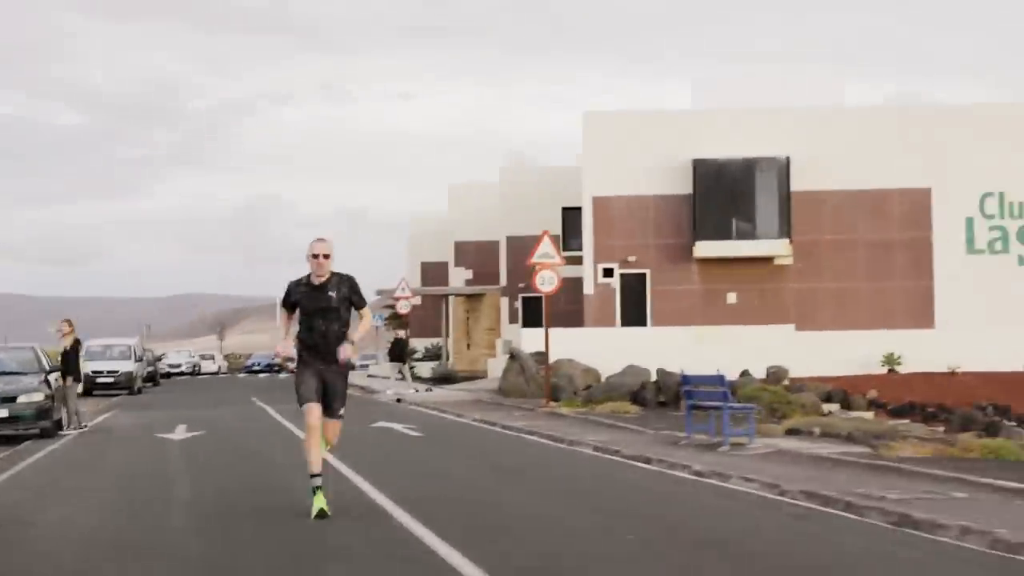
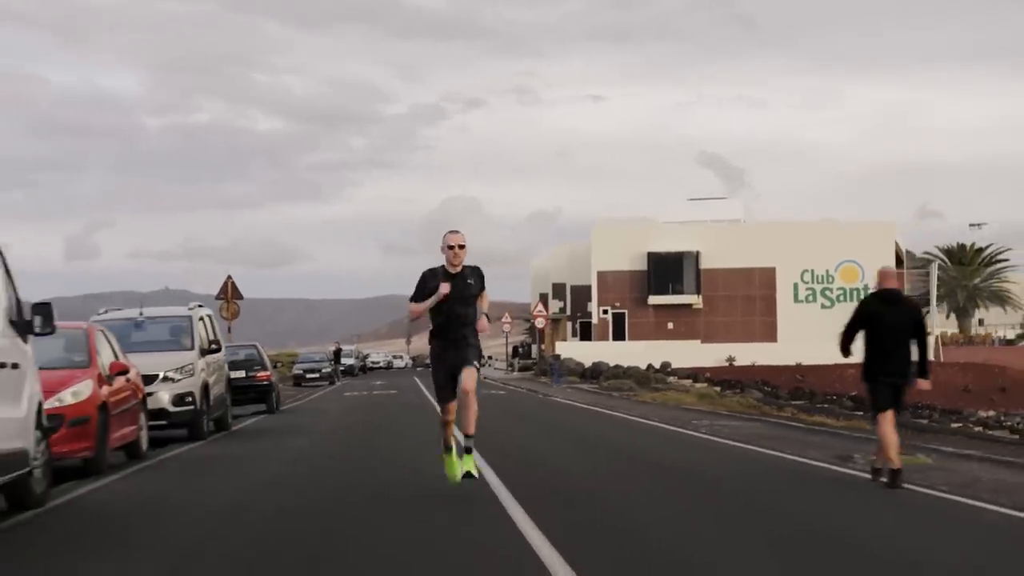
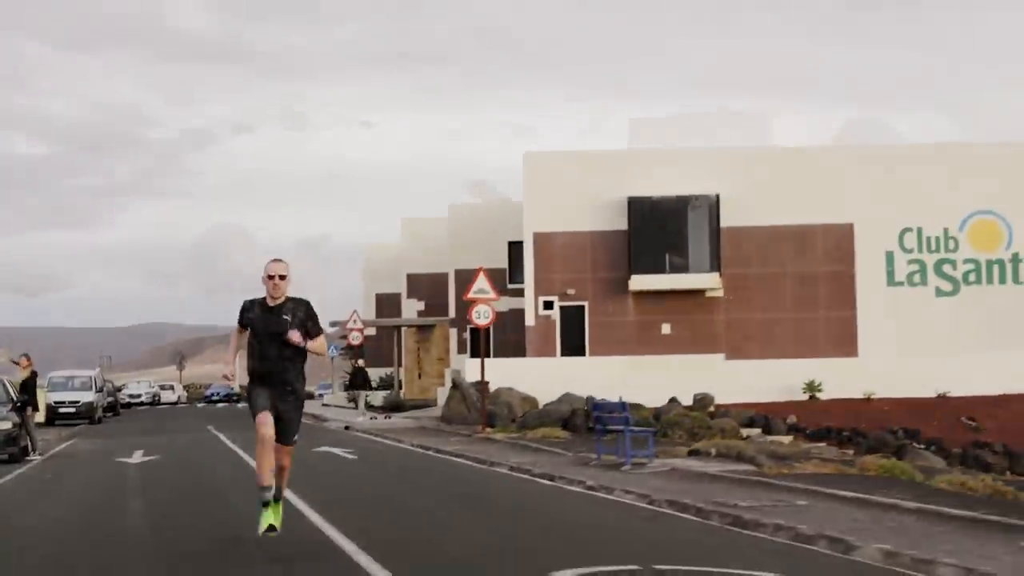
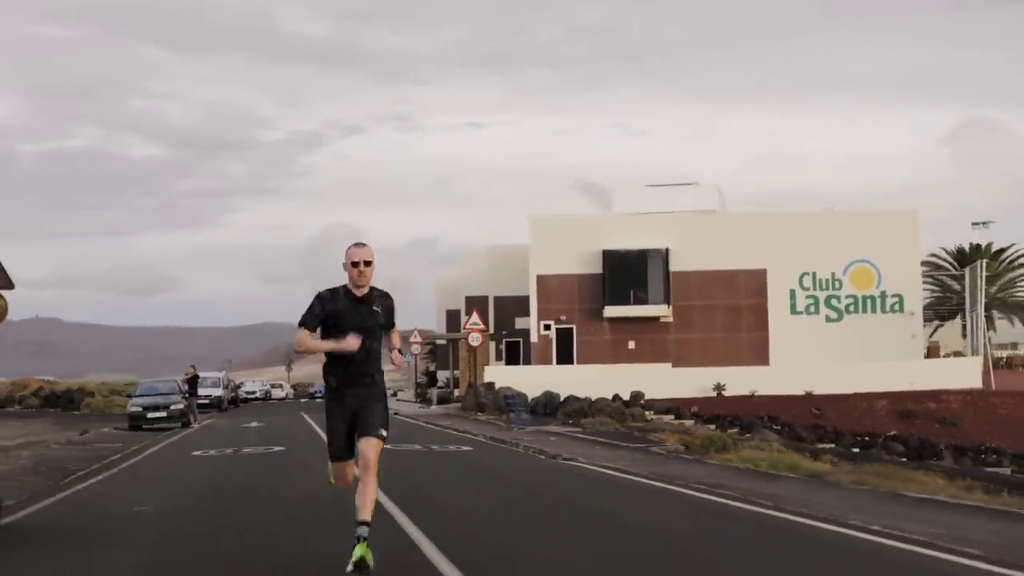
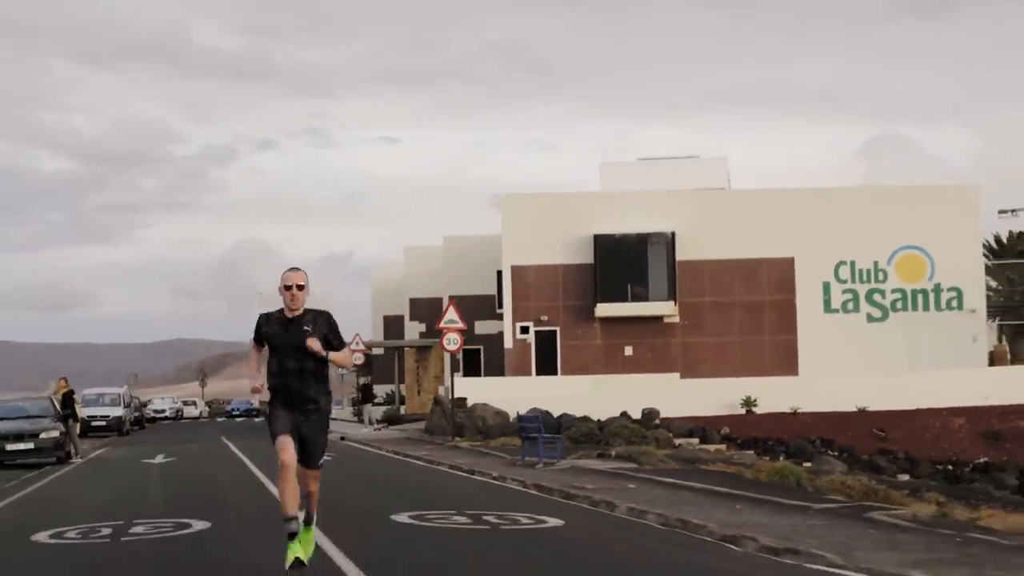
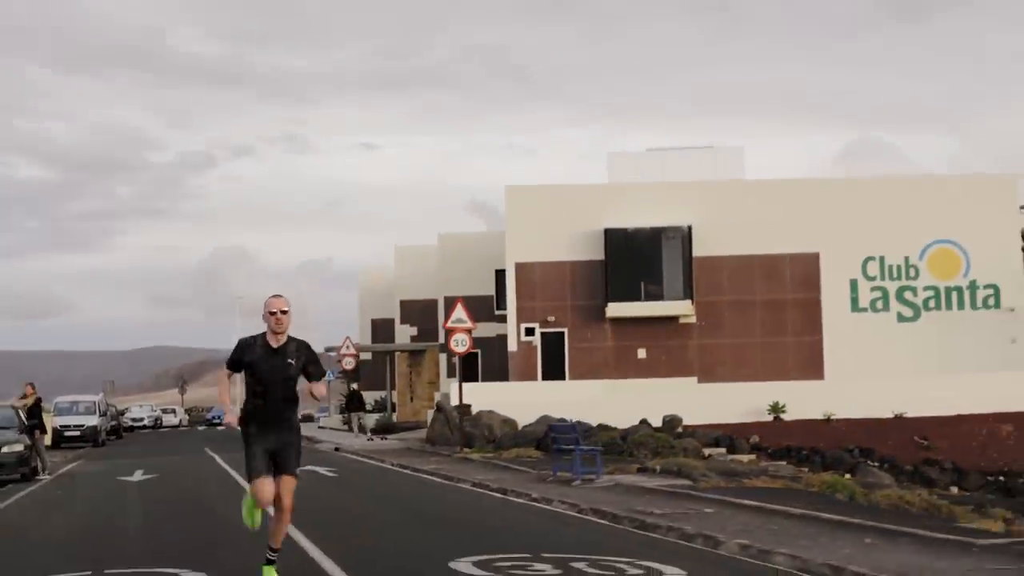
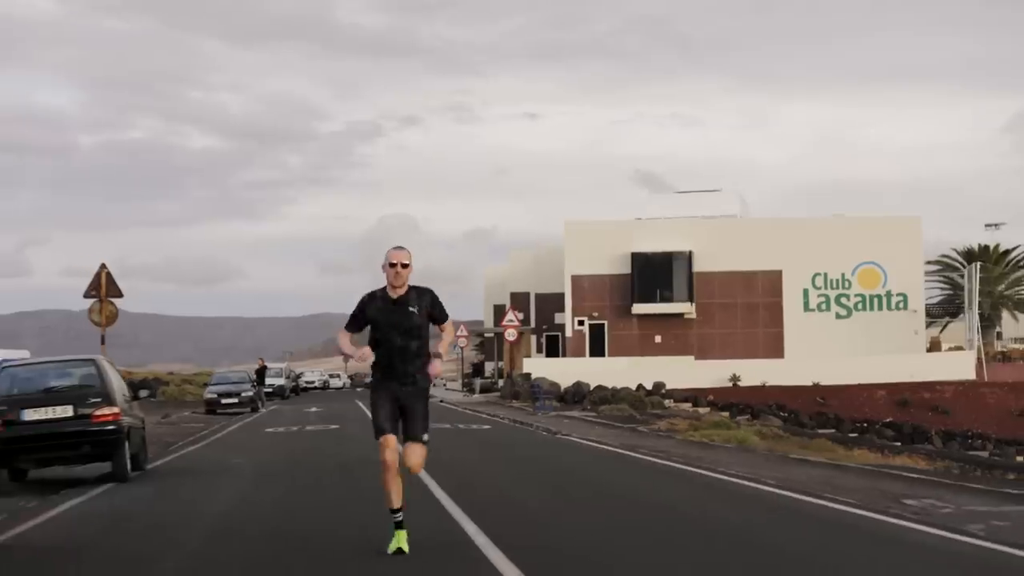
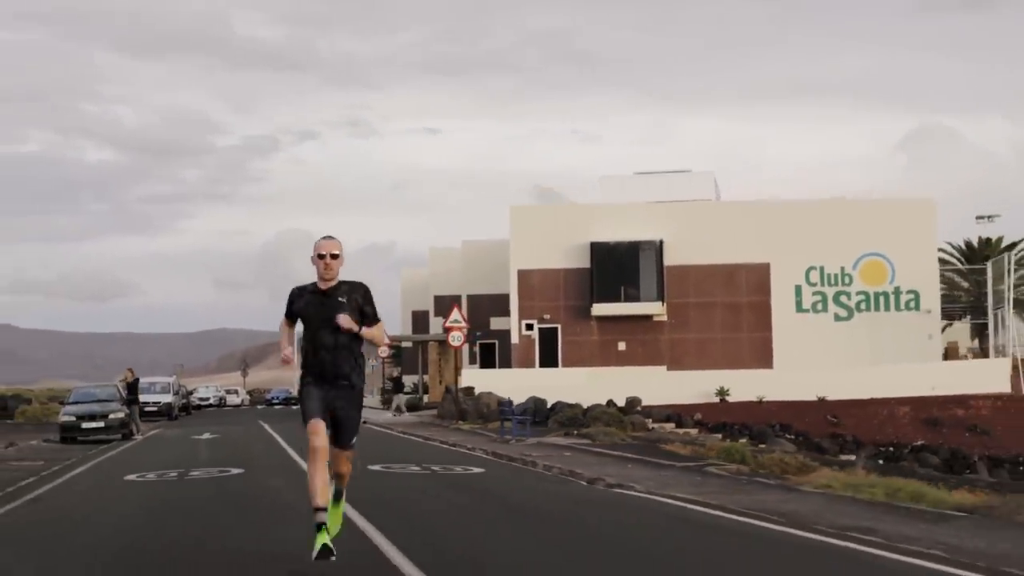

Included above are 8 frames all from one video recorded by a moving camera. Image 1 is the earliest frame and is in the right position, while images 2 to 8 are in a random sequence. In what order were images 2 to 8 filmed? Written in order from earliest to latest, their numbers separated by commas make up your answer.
3, 6, 5, 8, 4, 7, 2
